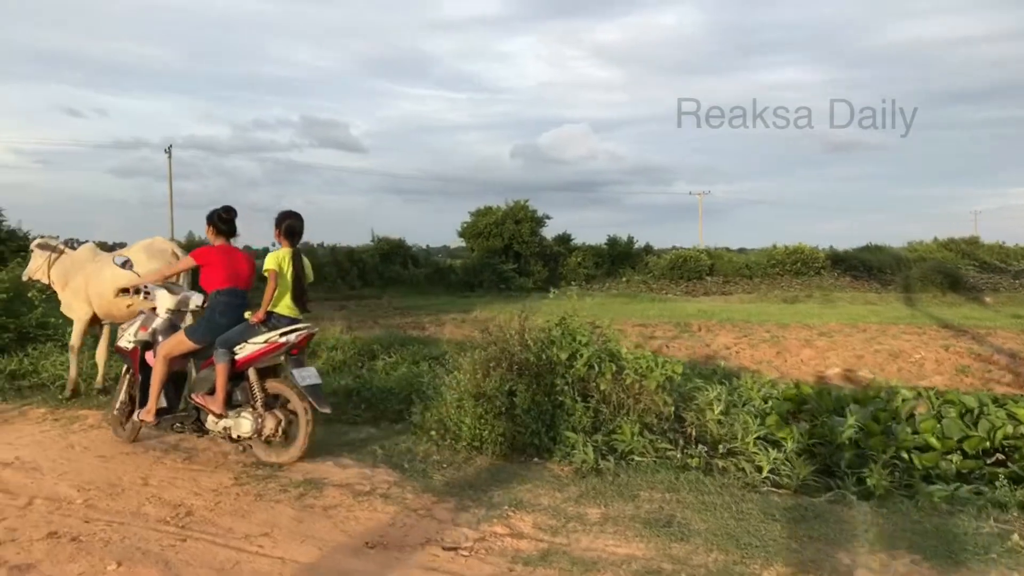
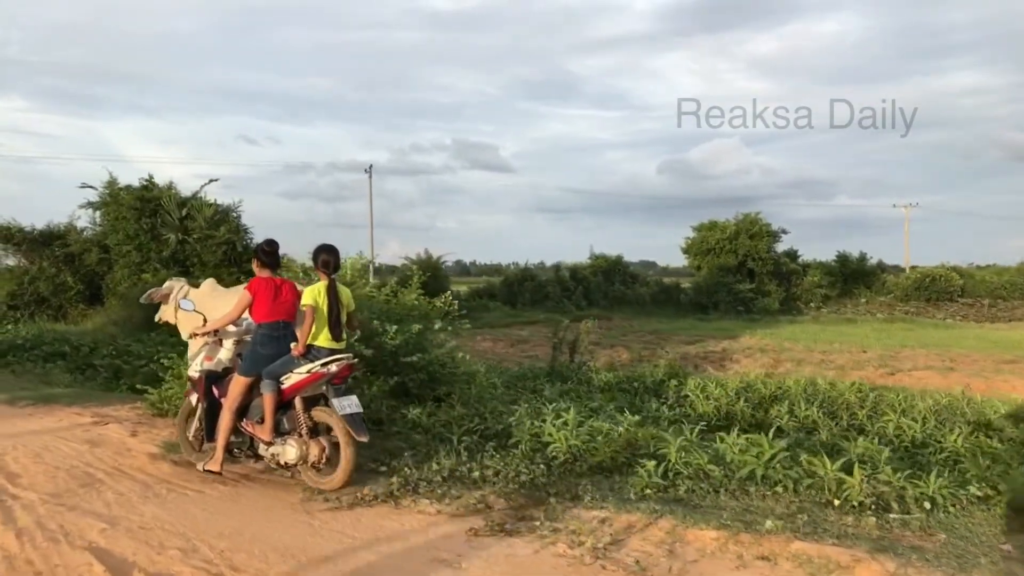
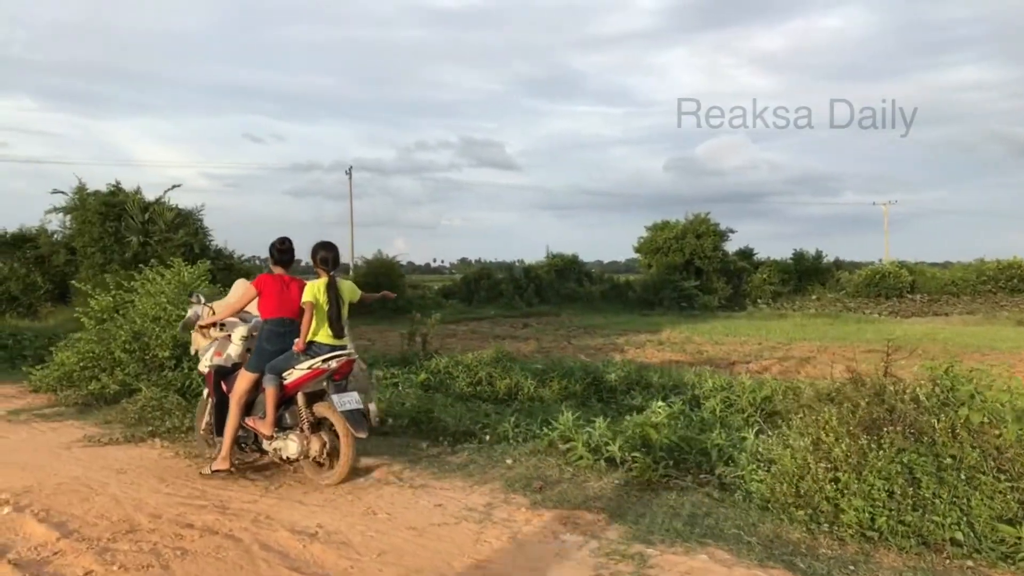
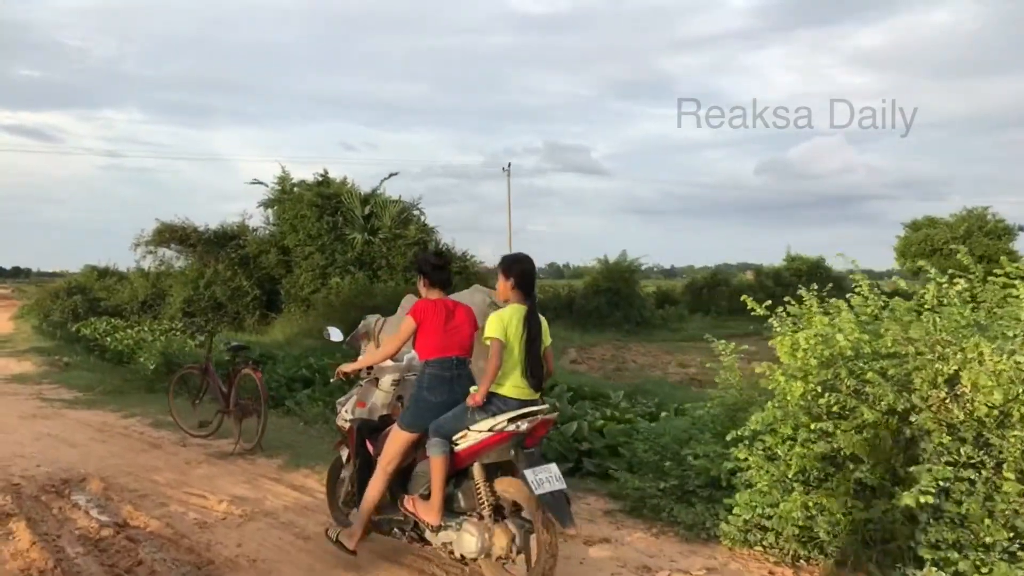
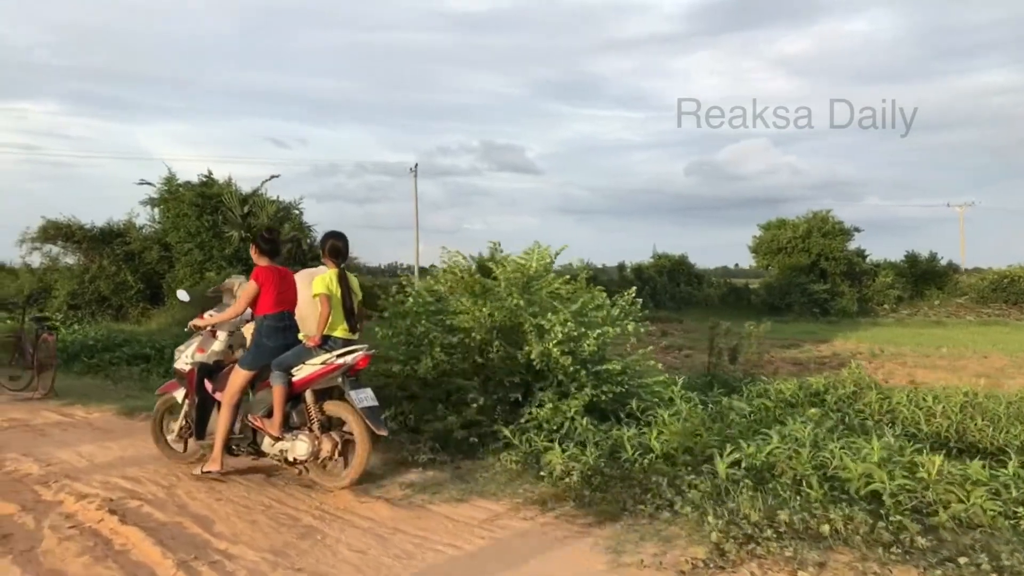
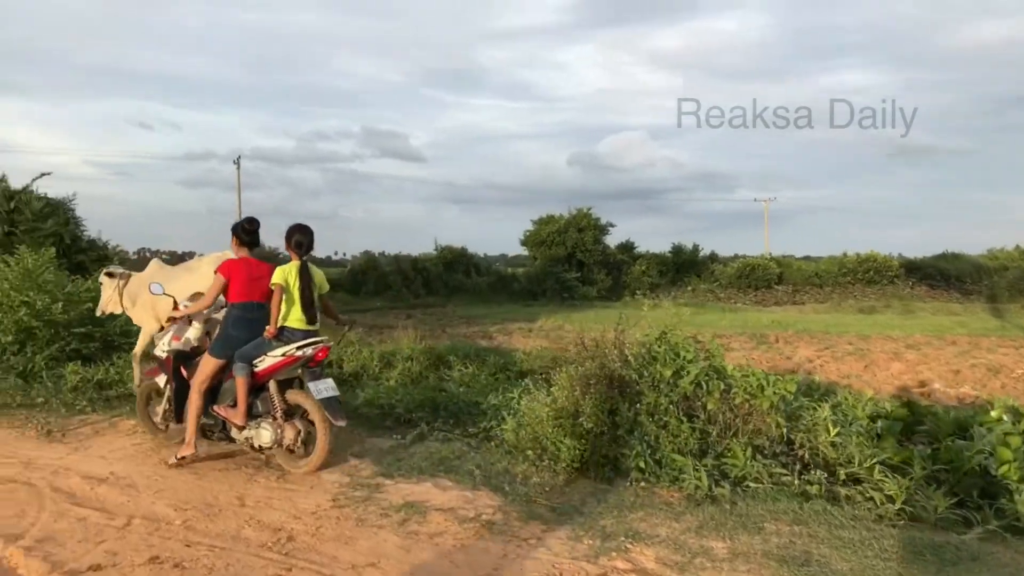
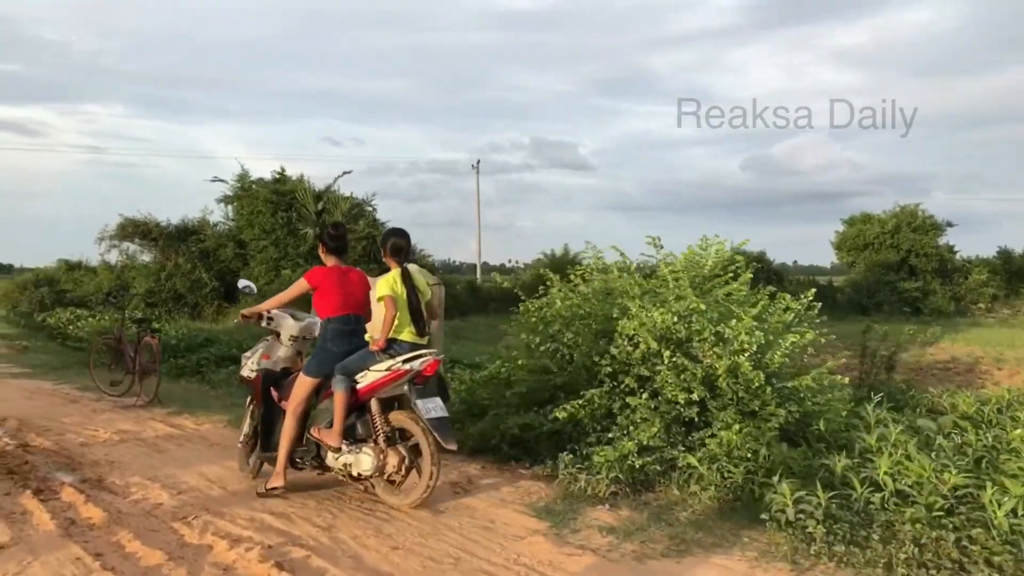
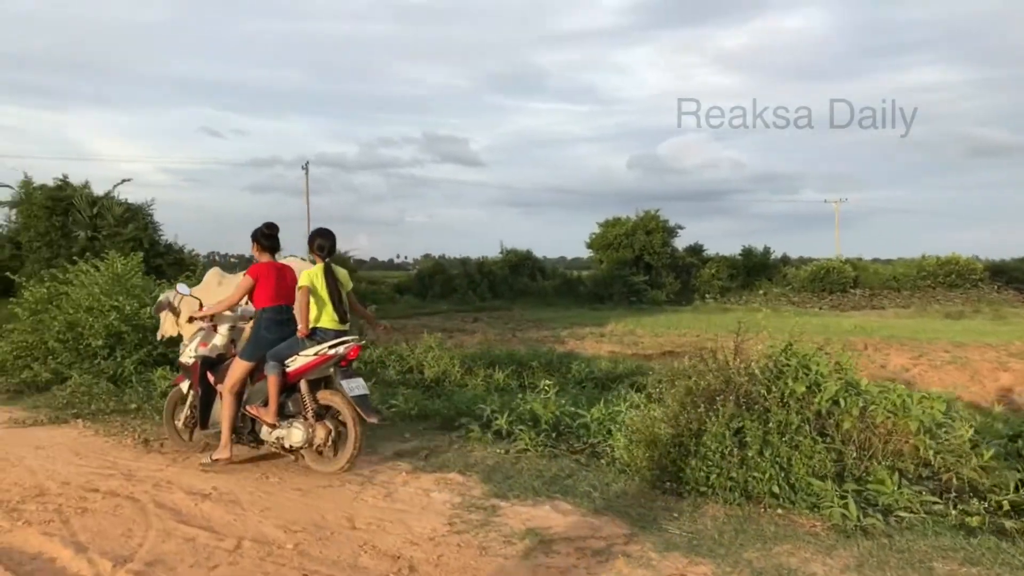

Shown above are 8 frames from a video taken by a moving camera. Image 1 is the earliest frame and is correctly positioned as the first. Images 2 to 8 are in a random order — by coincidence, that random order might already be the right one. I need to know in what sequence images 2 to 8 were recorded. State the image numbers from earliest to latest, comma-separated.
6, 8, 3, 2, 5, 7, 4
